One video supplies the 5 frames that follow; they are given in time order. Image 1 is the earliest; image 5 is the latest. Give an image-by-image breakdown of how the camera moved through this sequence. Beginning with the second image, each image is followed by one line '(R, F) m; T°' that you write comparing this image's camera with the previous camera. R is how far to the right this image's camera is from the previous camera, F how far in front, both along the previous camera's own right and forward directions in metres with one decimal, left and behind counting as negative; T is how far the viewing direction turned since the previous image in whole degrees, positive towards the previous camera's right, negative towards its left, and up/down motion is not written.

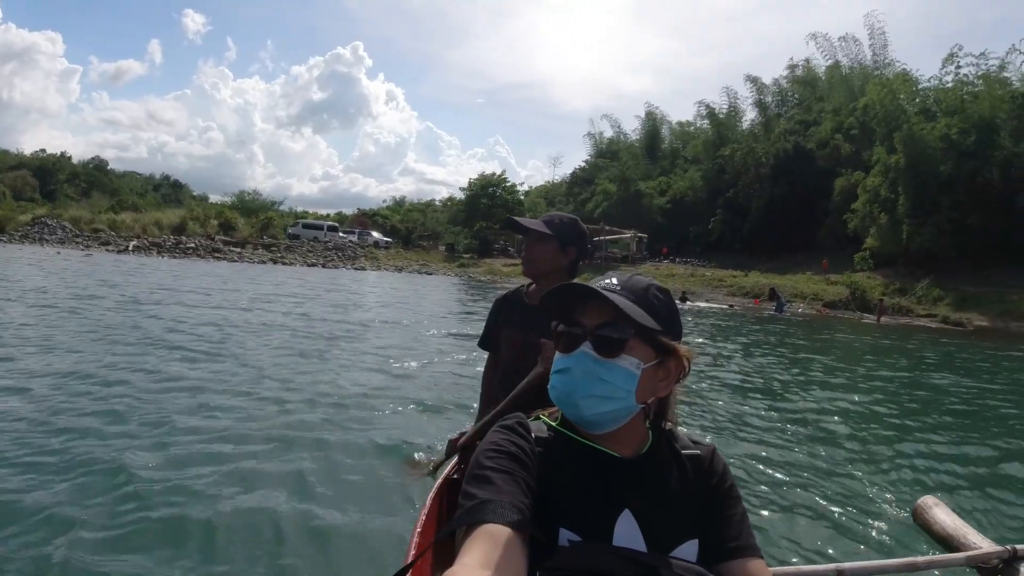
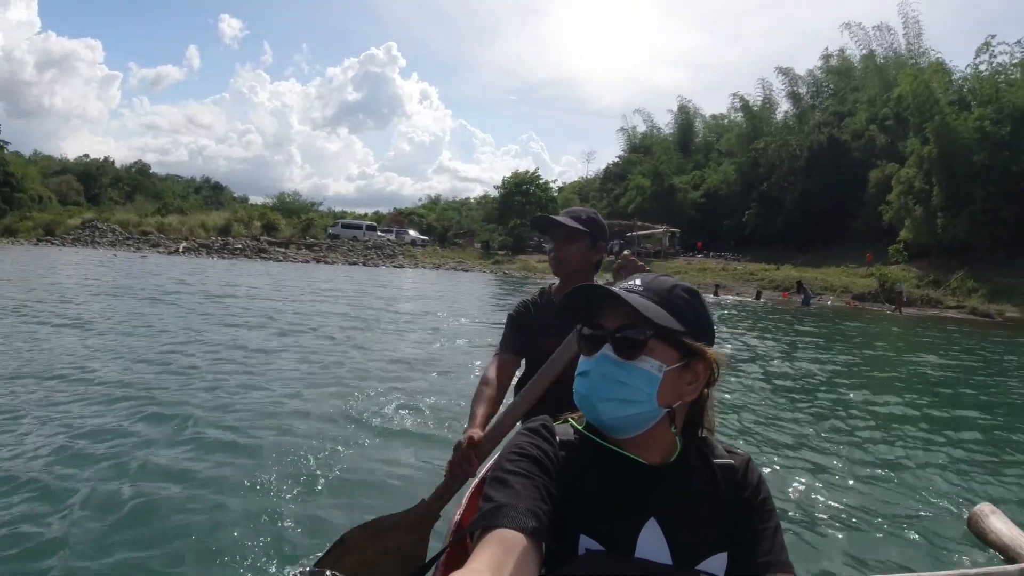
(0.0, -0.5) m; -3°
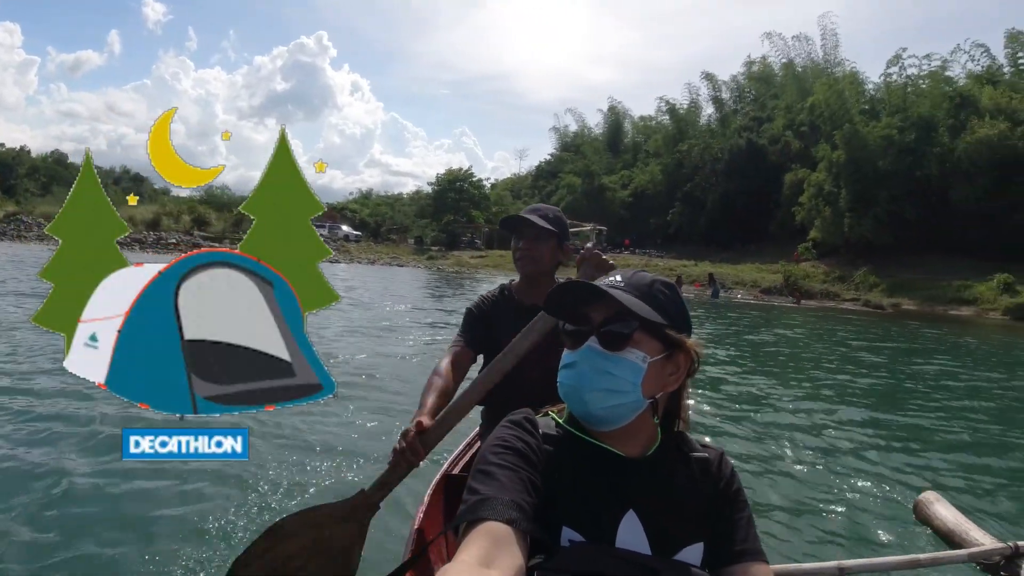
(0.0, -0.6) m; +5°
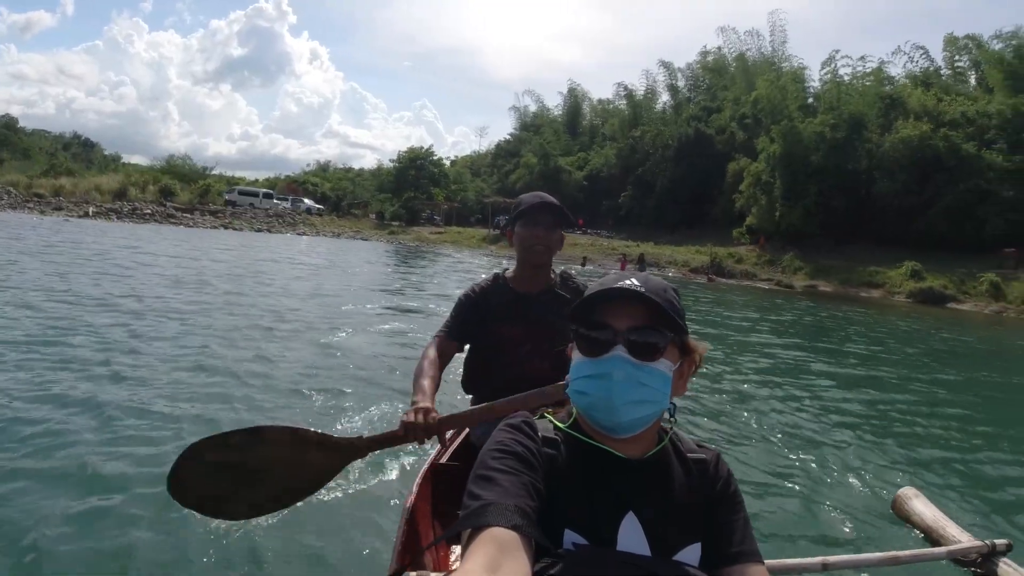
(+0.1, -1.4) m; +3°
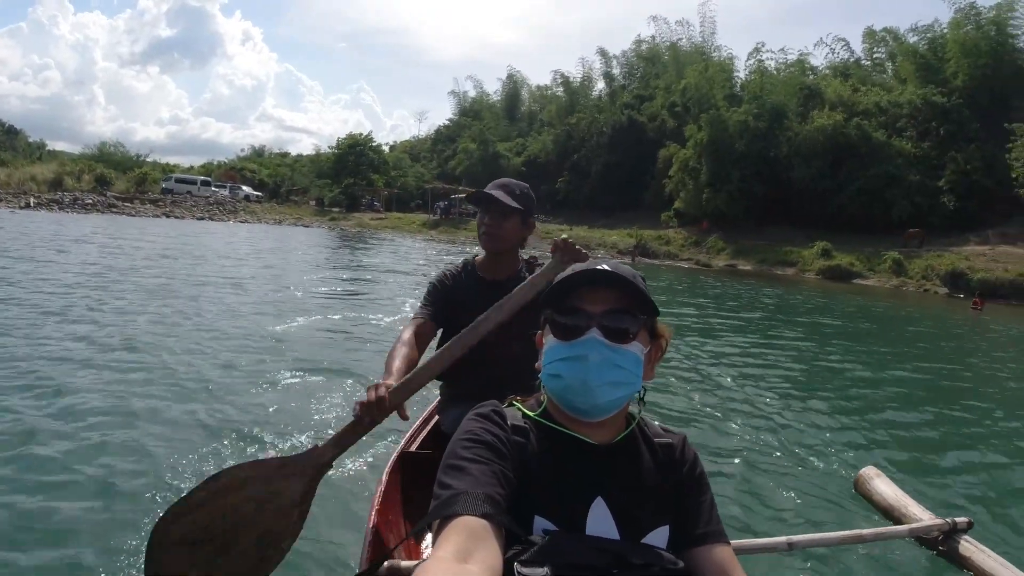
(+0.2, -0.9) m; +4°
